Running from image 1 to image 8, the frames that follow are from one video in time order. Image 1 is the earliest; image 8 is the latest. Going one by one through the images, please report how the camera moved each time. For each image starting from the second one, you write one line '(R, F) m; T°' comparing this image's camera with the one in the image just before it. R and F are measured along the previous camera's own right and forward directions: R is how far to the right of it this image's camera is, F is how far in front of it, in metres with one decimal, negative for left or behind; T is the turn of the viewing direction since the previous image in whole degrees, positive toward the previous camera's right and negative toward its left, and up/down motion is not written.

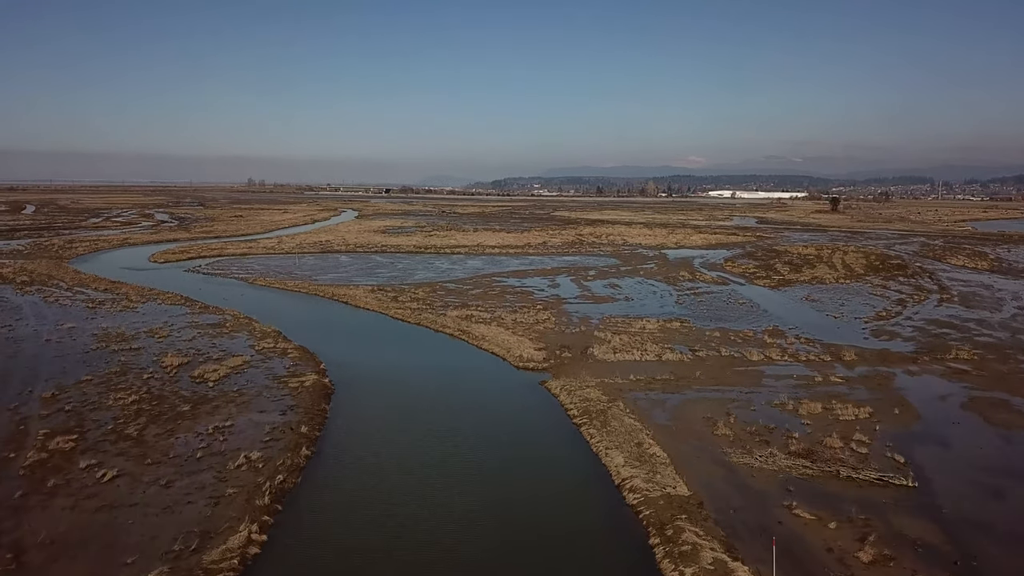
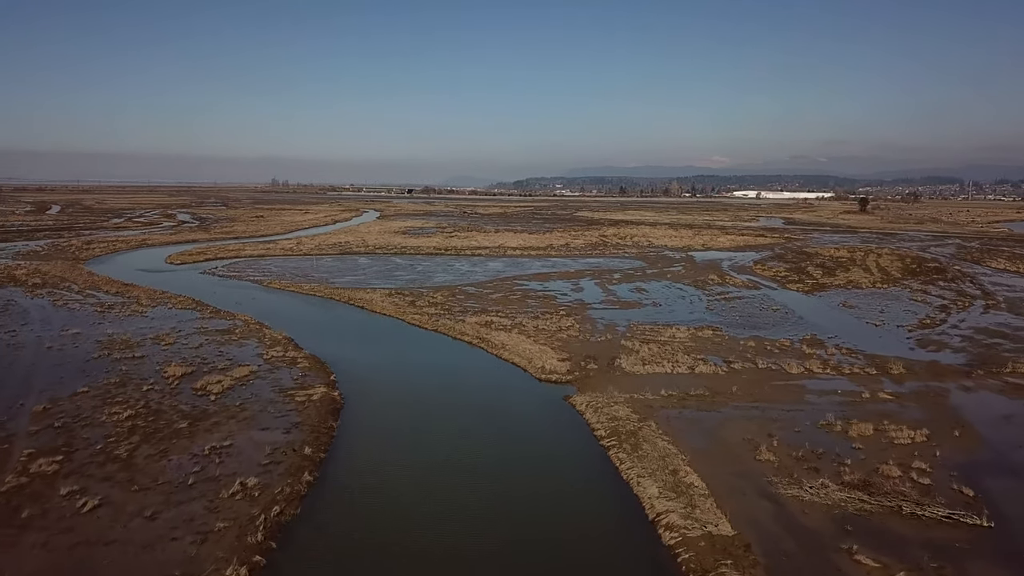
(0.0, +1.0) m; -2°
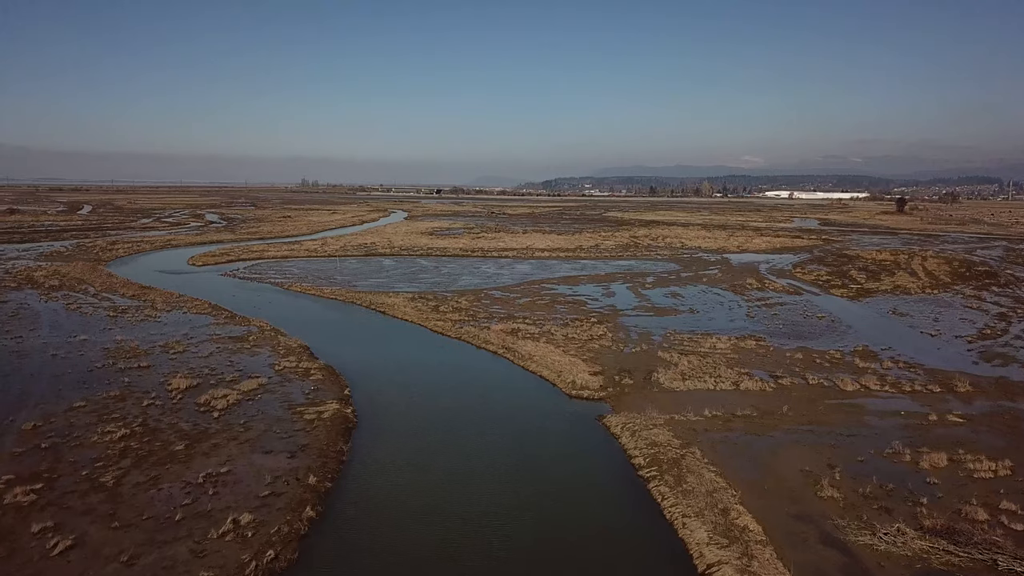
(0.0, +1.2) m; -2°
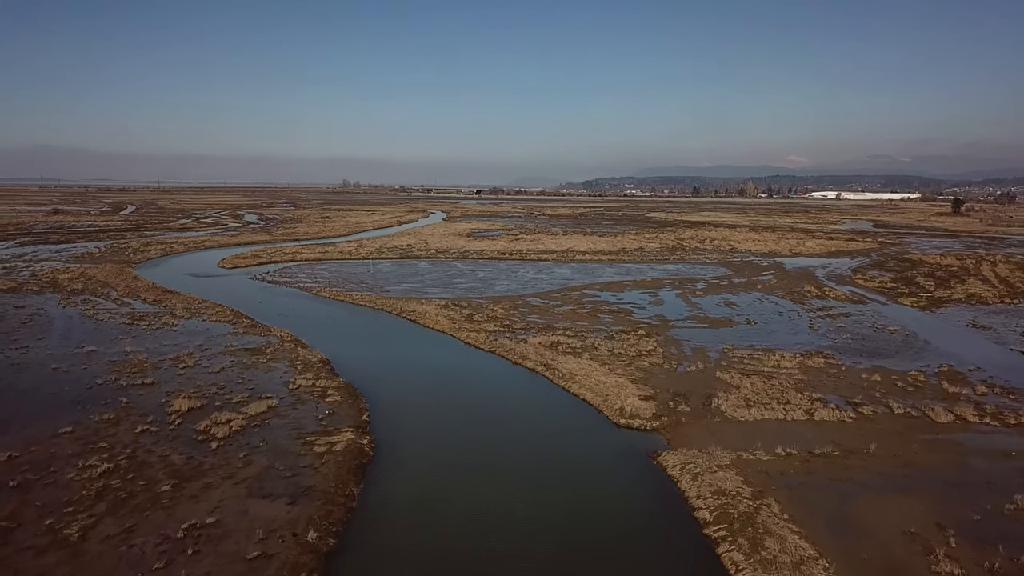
(0.0, +1.7) m; -3°
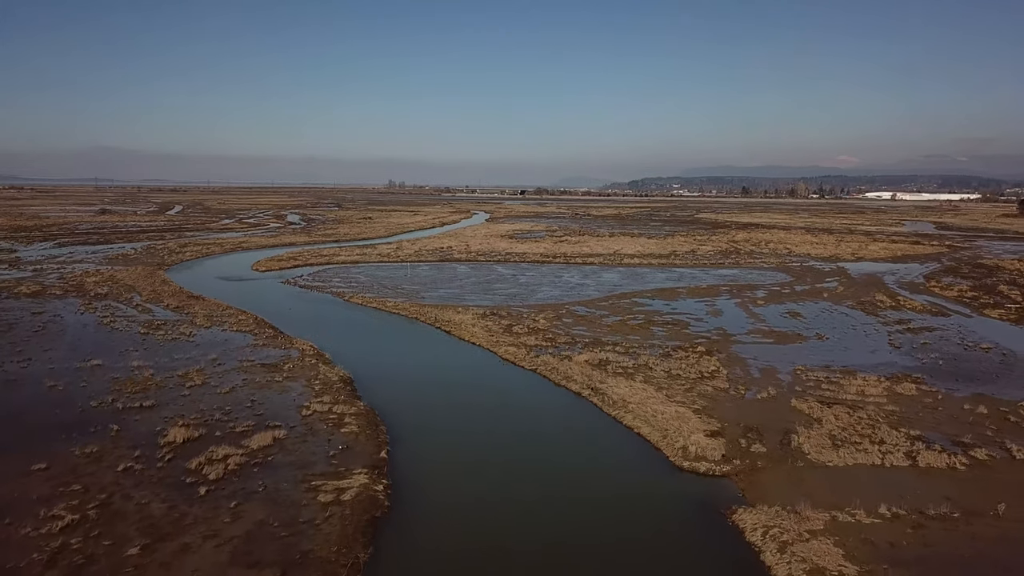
(0.0, +1.8) m; -3°
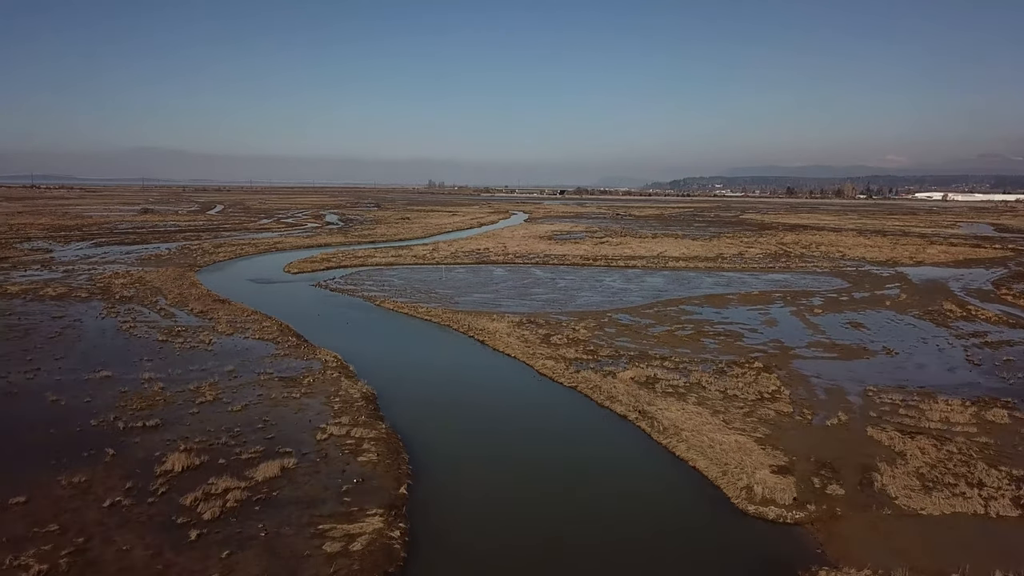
(0.0, +1.3) m; -3°
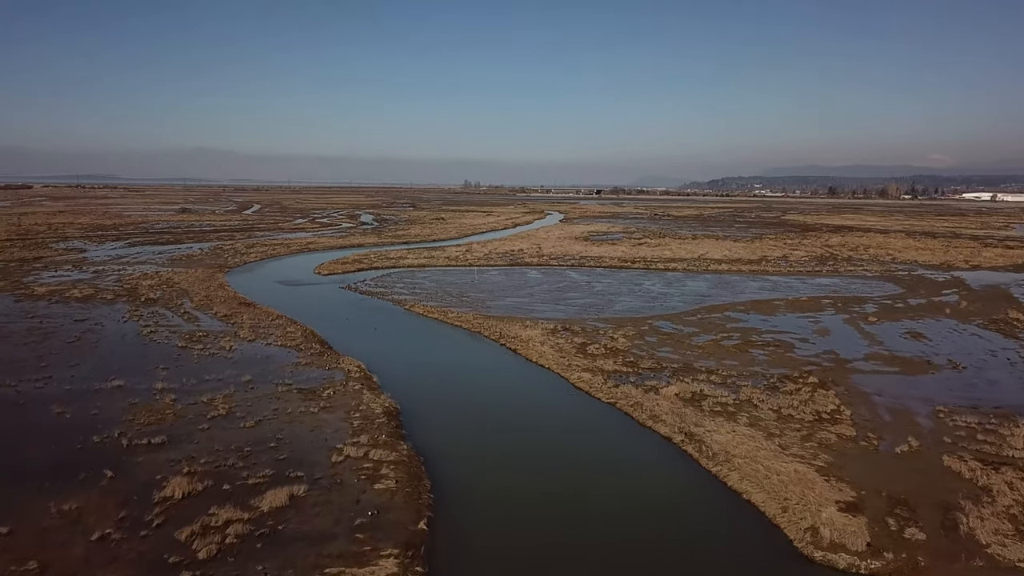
(0.0, +1.0) m; -2°
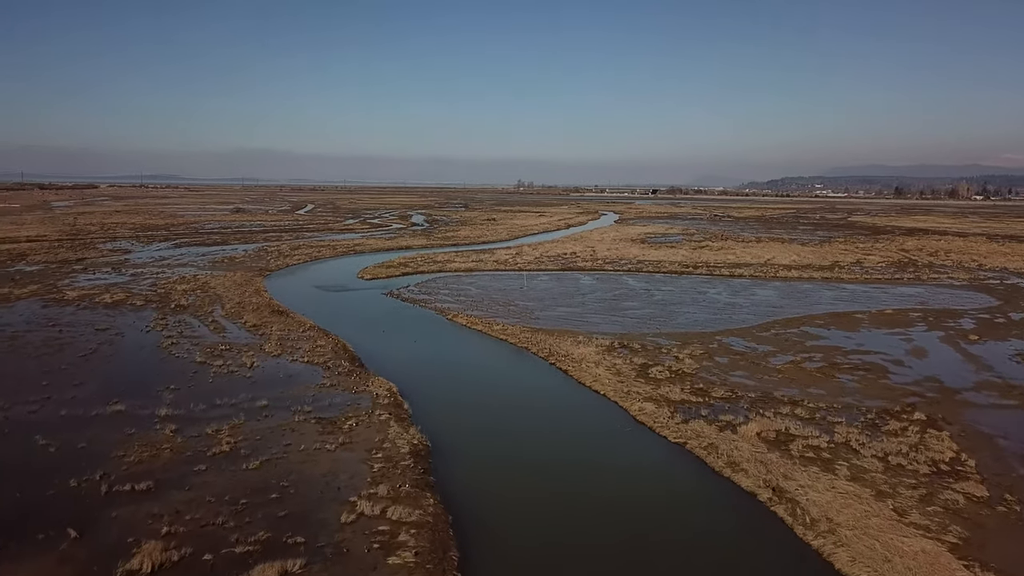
(0.0, +1.9) m; -4°
